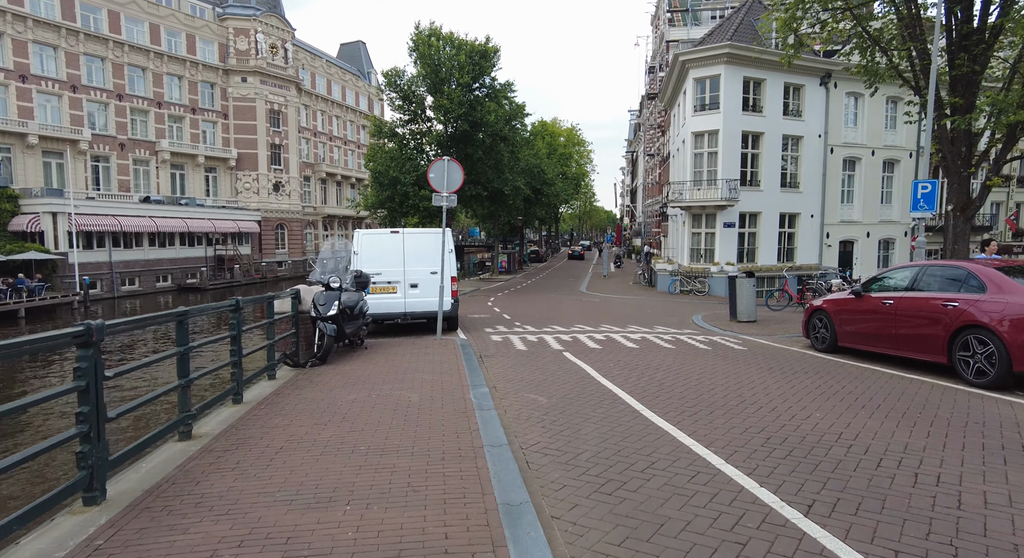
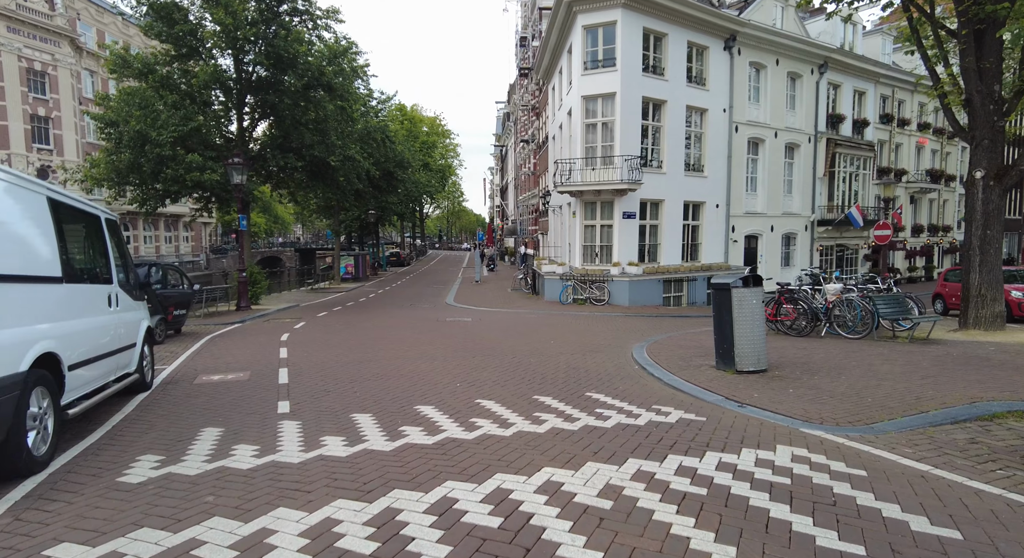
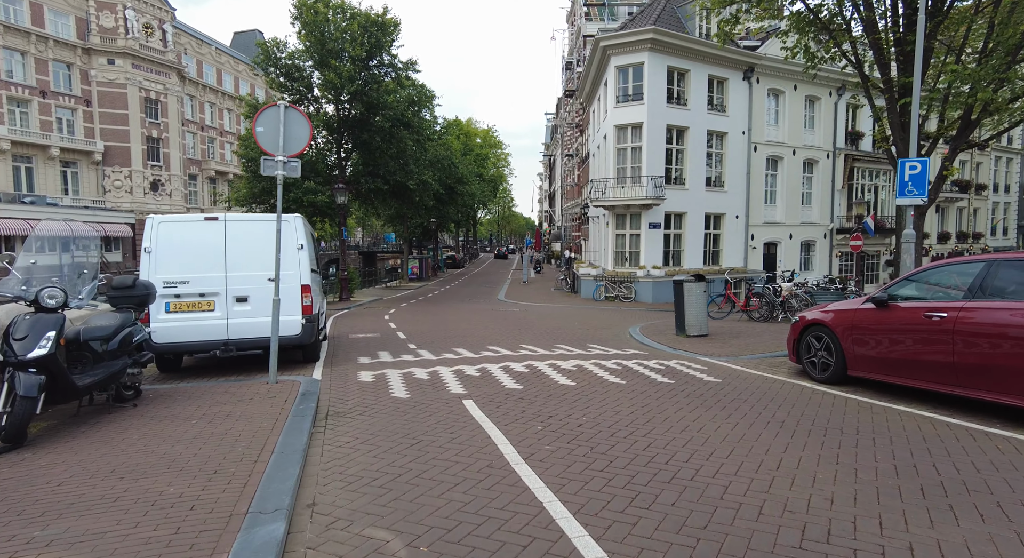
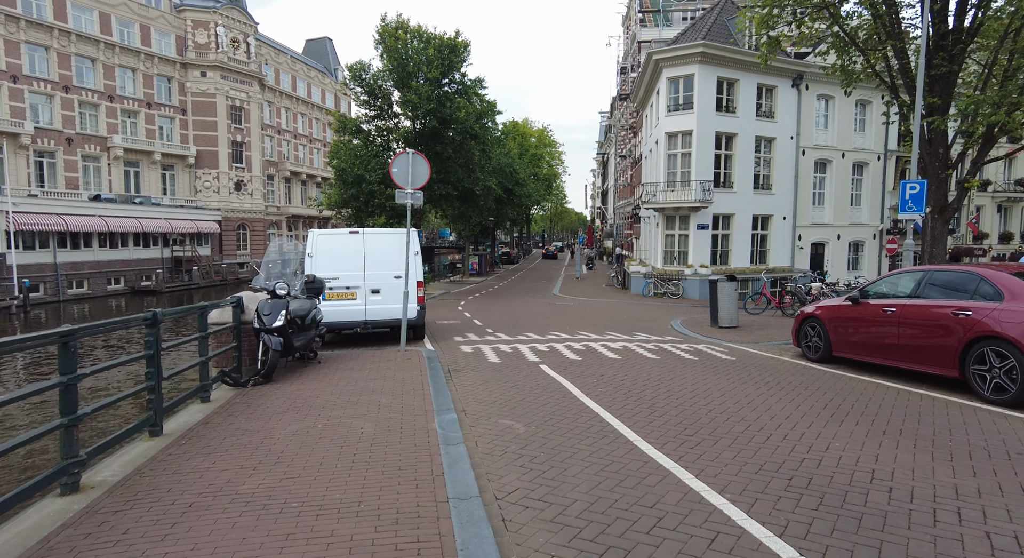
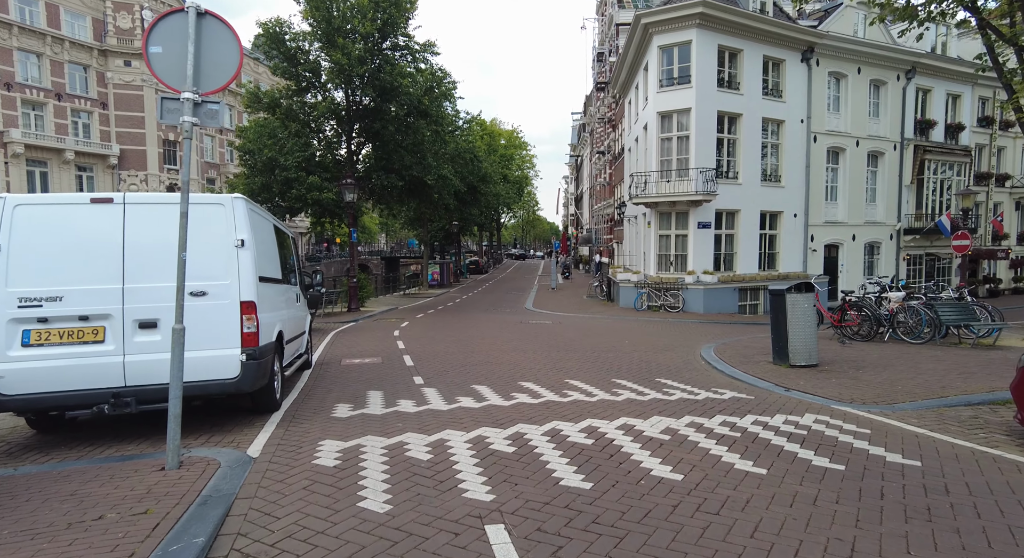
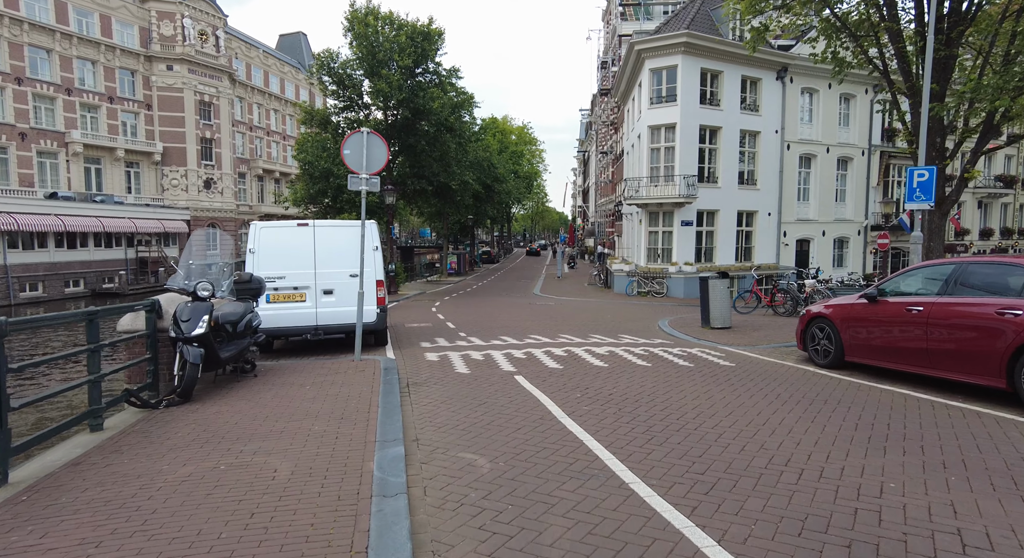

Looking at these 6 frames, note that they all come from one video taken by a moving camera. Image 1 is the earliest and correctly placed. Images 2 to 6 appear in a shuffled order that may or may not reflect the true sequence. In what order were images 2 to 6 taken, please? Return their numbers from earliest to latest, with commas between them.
4, 6, 3, 5, 2
